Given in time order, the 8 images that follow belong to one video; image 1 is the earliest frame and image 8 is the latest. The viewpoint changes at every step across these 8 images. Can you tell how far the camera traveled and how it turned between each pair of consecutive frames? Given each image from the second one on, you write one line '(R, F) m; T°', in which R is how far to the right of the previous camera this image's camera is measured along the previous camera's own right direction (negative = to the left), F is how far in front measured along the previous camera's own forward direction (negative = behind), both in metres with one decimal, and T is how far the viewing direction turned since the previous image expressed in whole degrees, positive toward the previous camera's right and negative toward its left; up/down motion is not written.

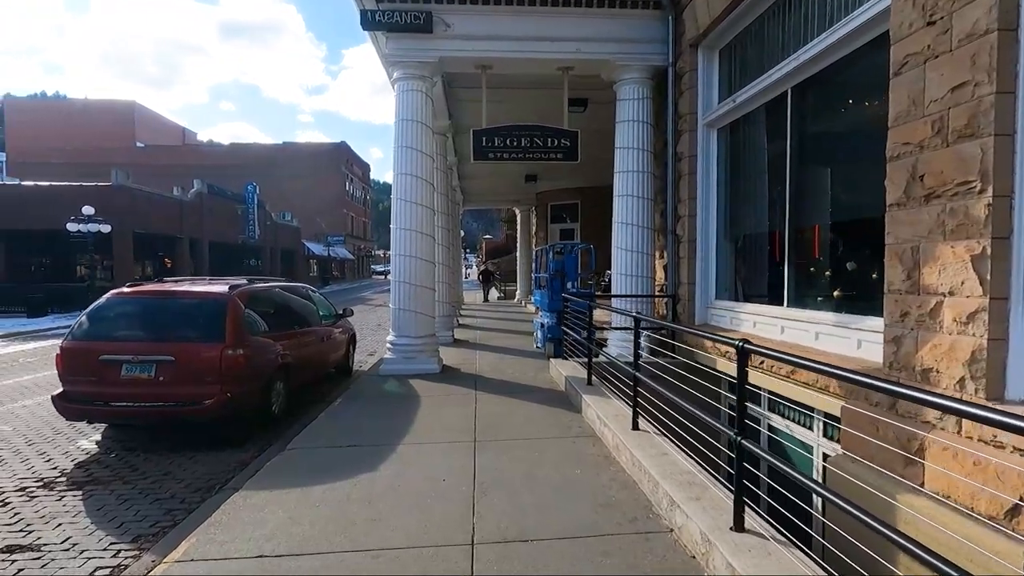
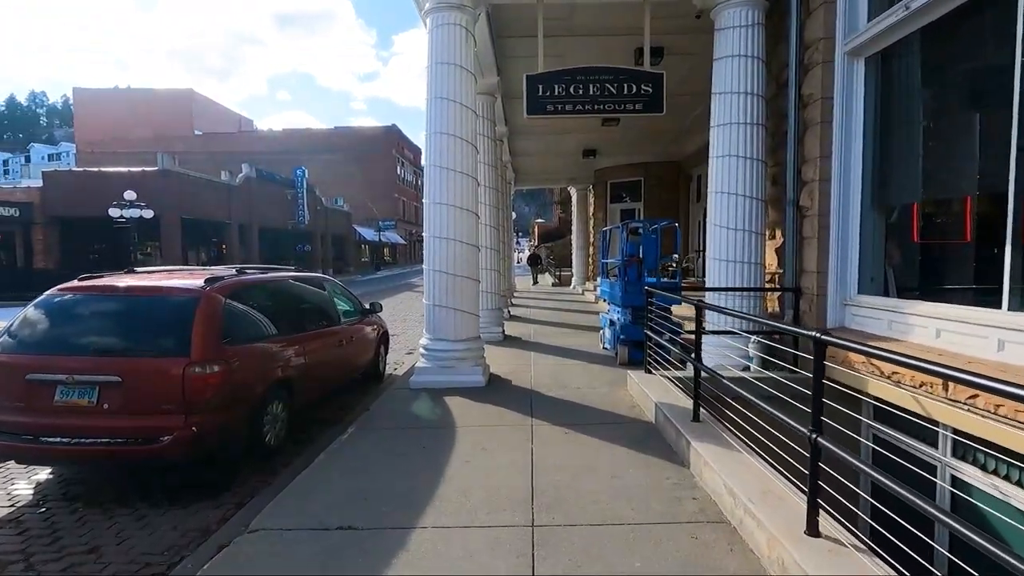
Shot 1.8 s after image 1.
(-0.2, +1.9) m; -5°
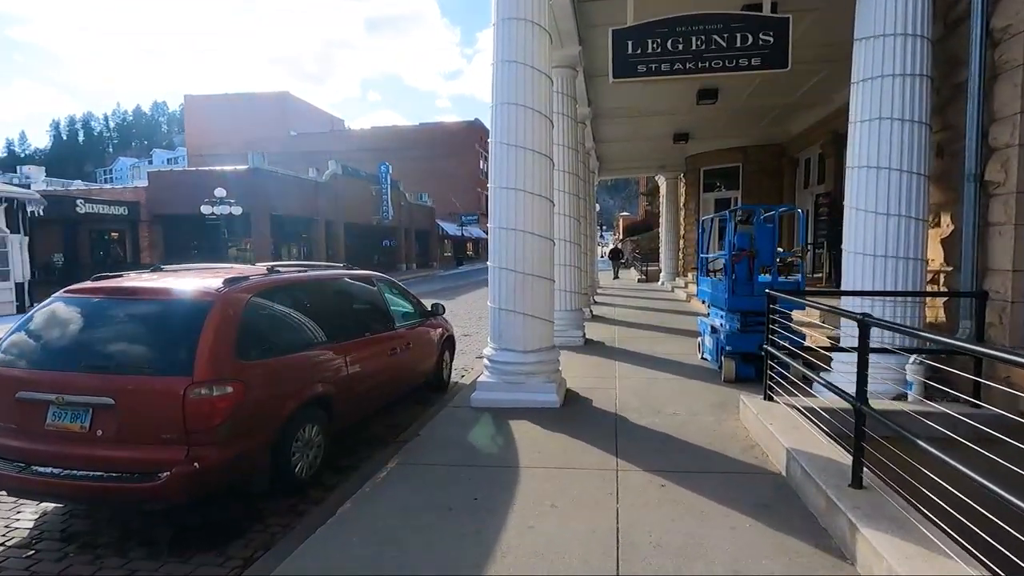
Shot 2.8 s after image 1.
(0.0, +1.1) m; -8°
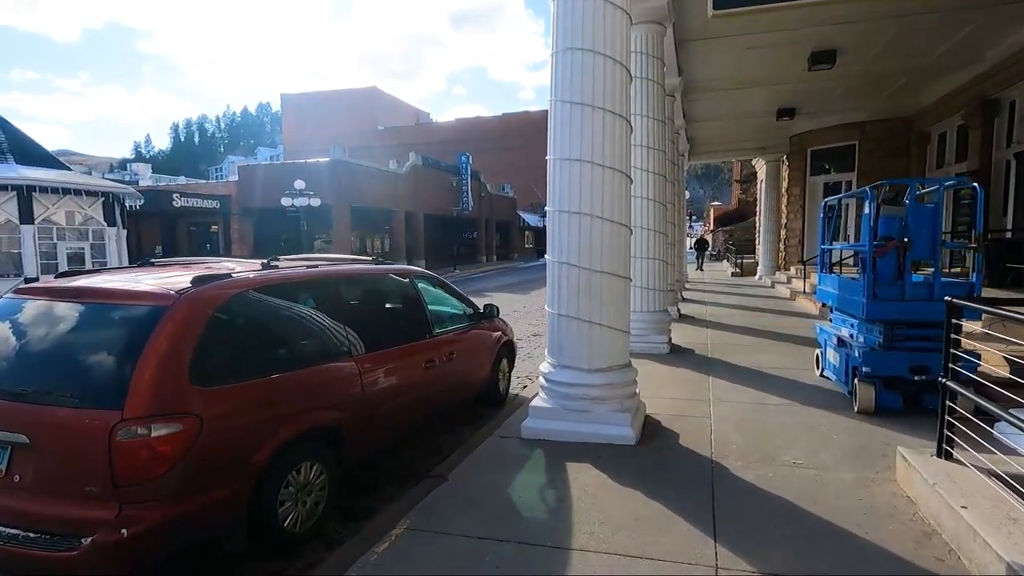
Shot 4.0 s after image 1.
(+0.2, +1.2) m; -8°
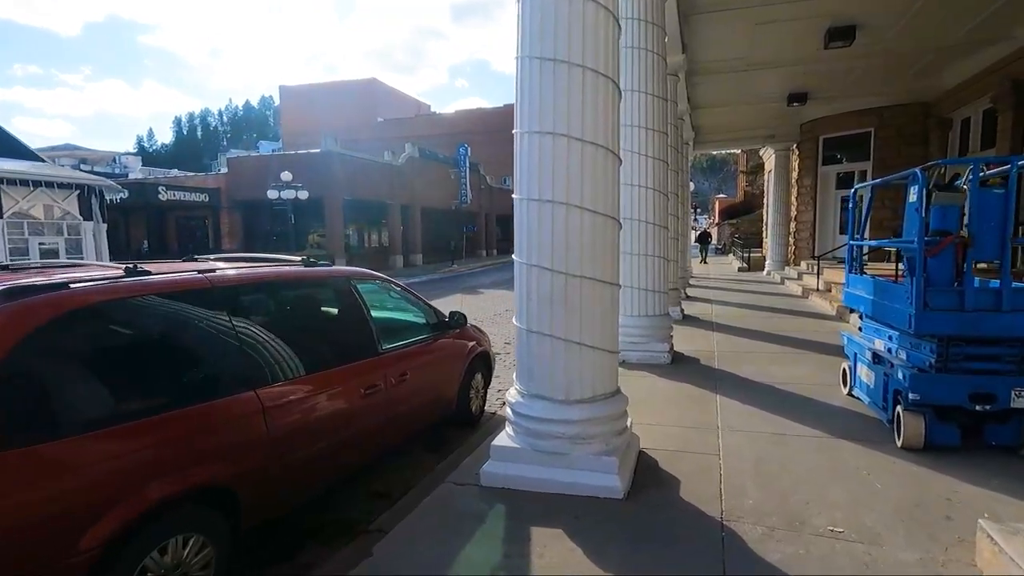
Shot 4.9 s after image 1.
(+0.3, +1.0) m; 0°
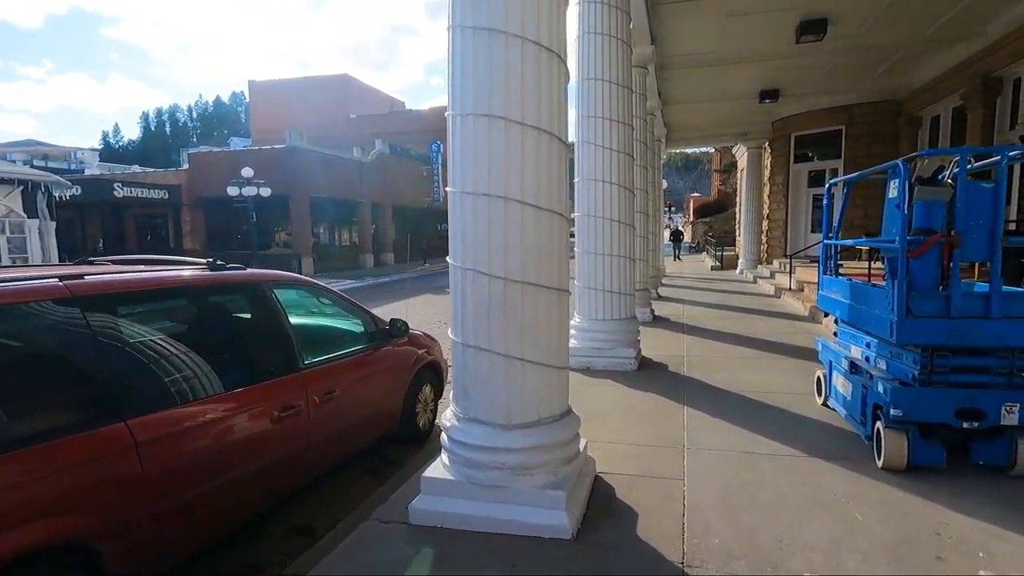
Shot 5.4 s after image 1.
(+0.2, +0.5) m; +2°
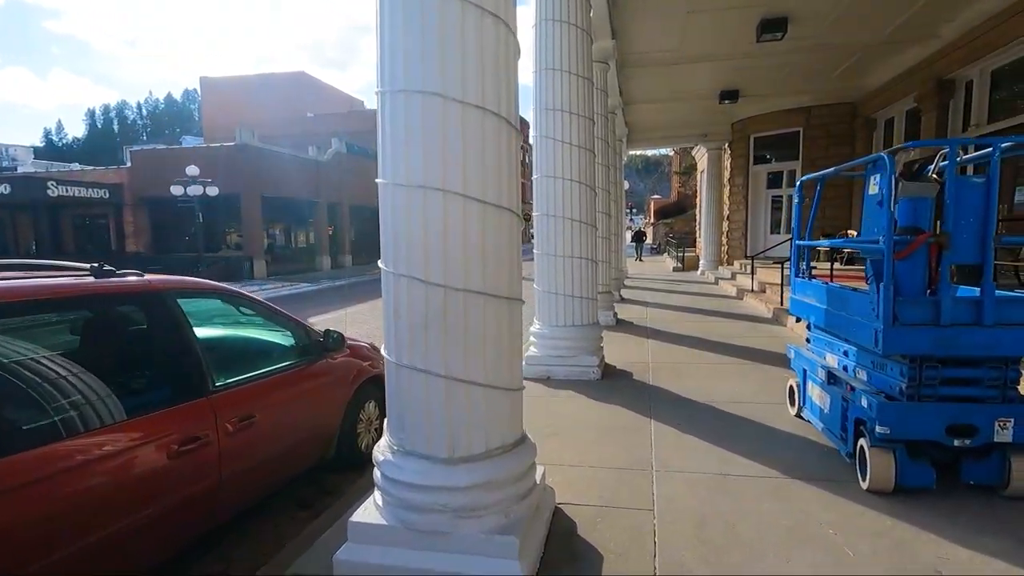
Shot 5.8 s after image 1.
(+0.1, +0.5) m; +4°
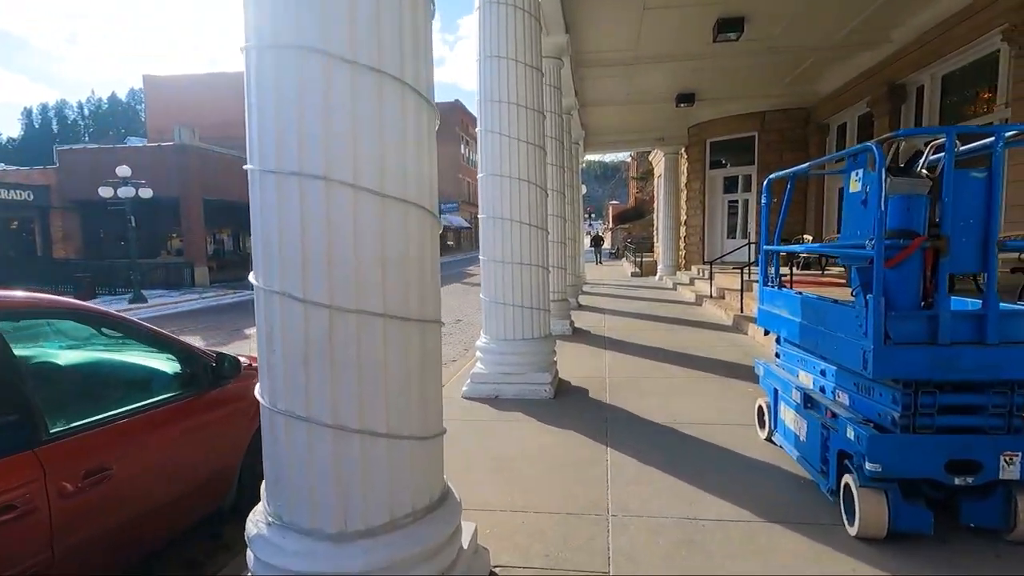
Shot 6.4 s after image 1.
(+0.2, +0.6) m; +4°
